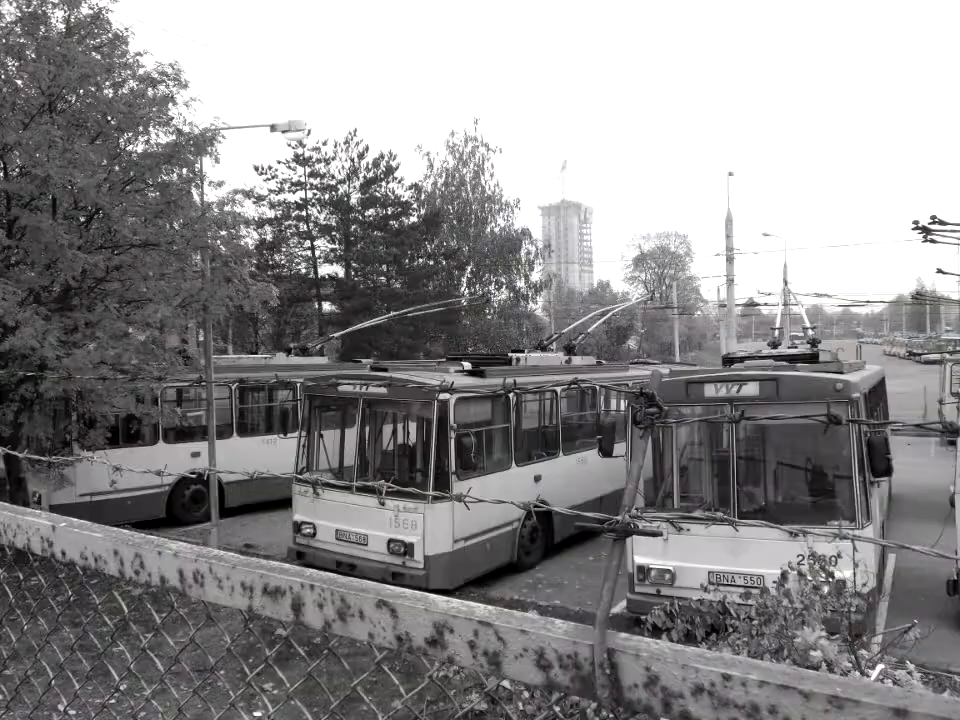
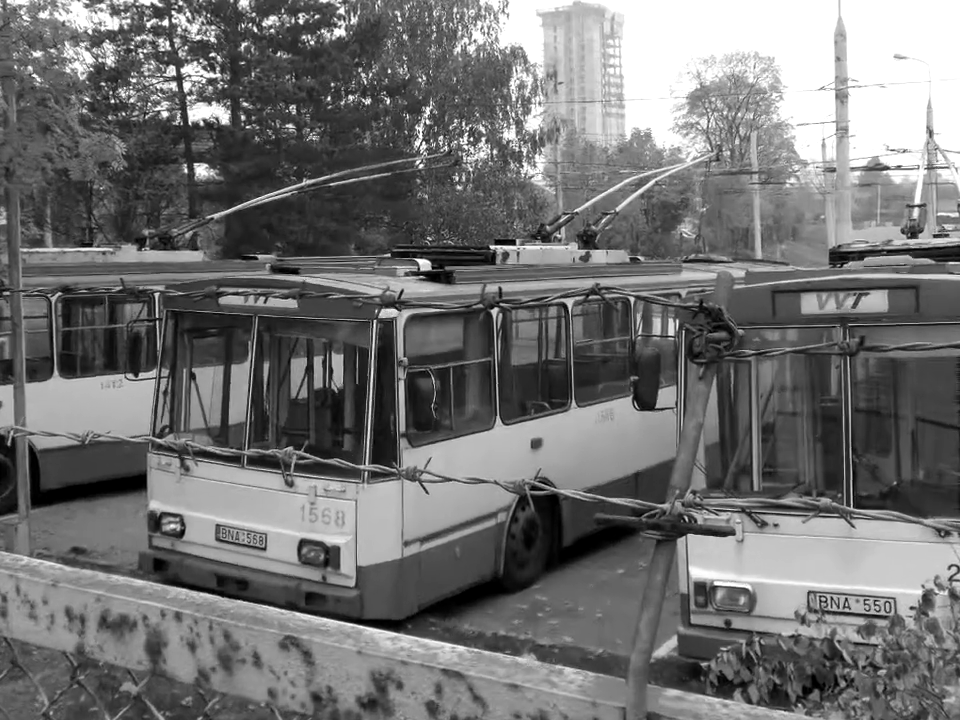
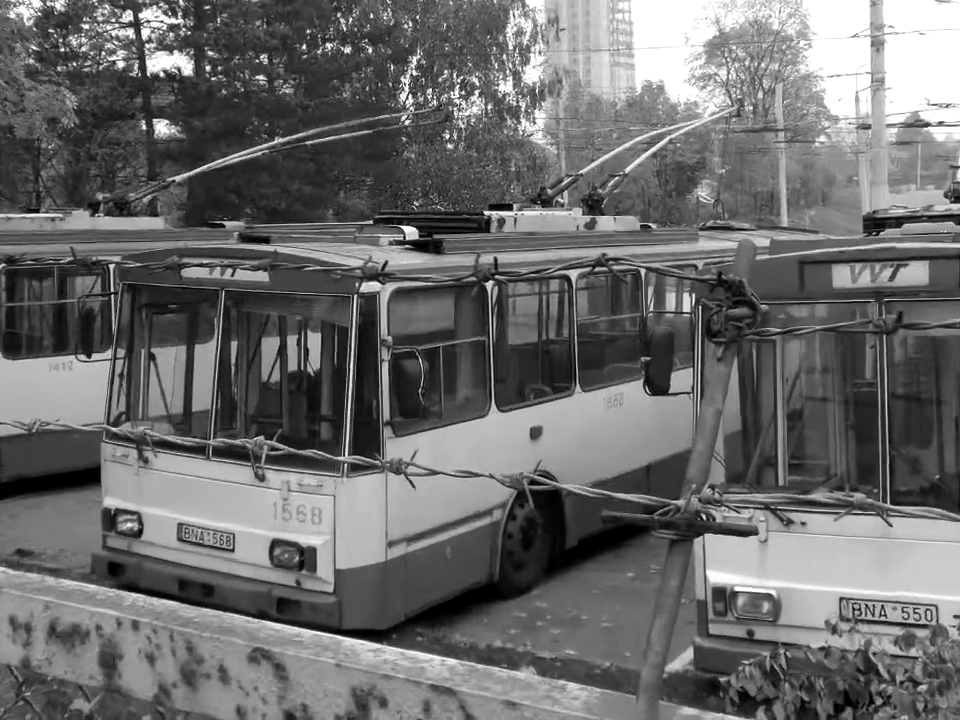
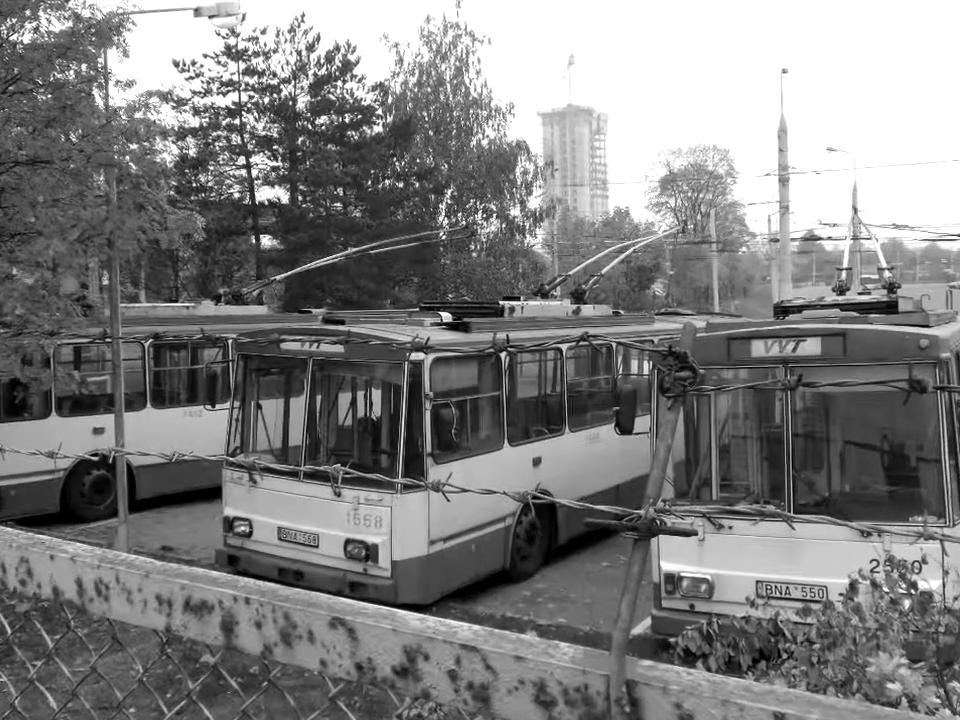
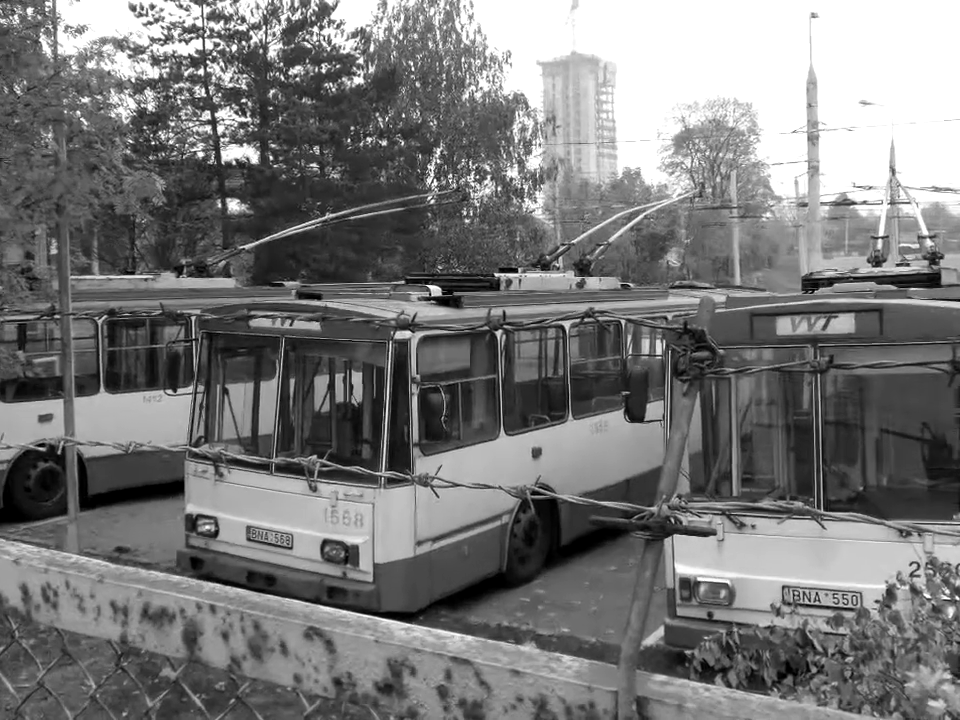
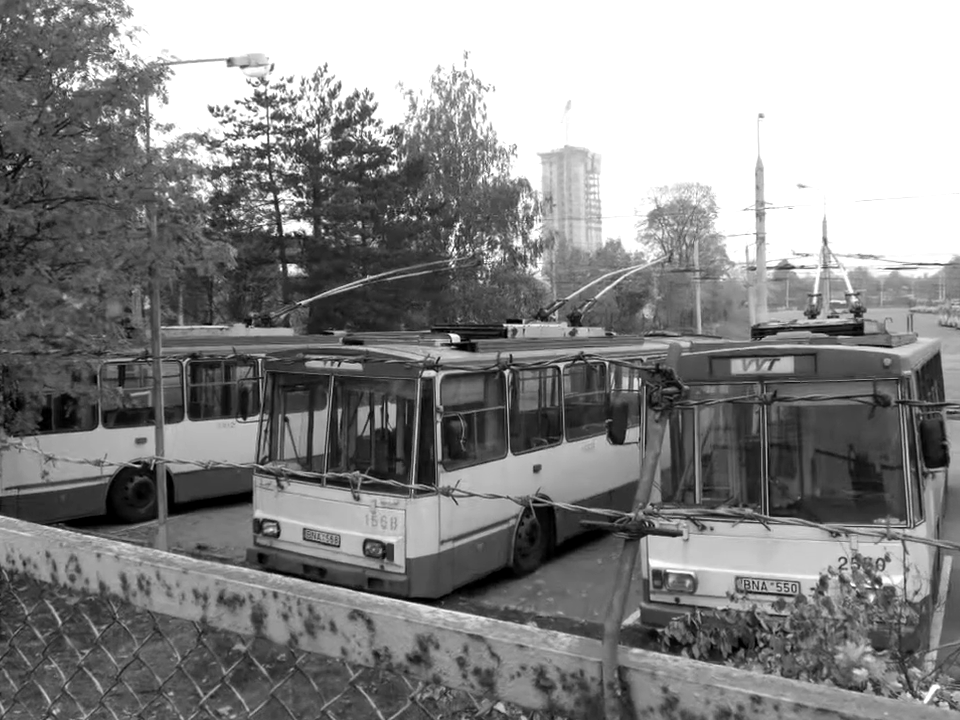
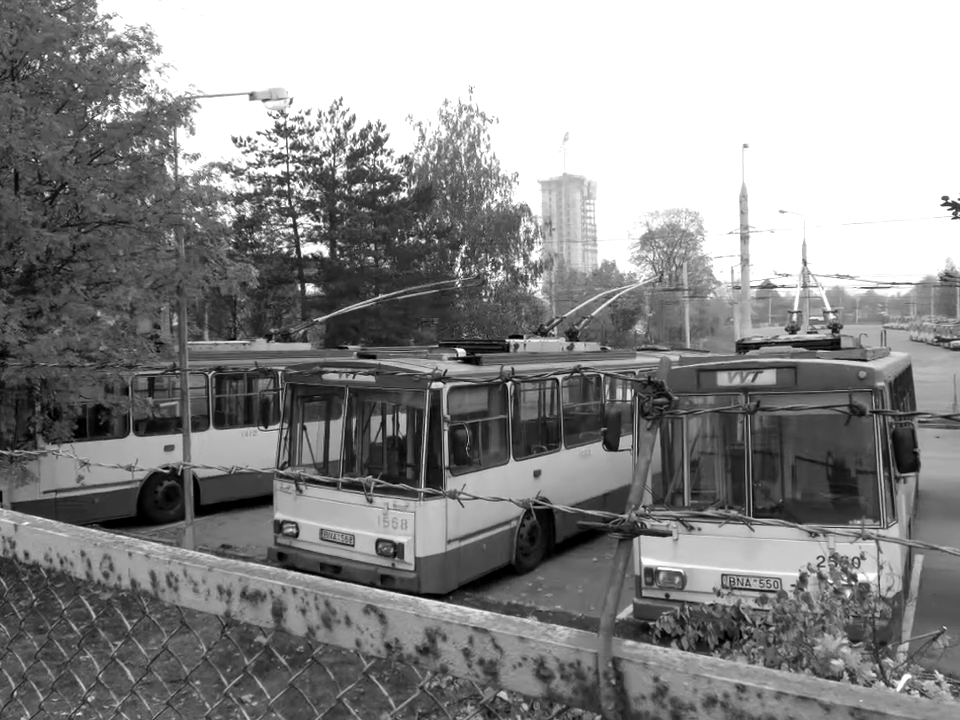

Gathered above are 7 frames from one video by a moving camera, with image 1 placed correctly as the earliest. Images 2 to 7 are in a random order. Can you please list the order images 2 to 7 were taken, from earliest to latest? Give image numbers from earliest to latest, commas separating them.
7, 6, 4, 5, 2, 3
